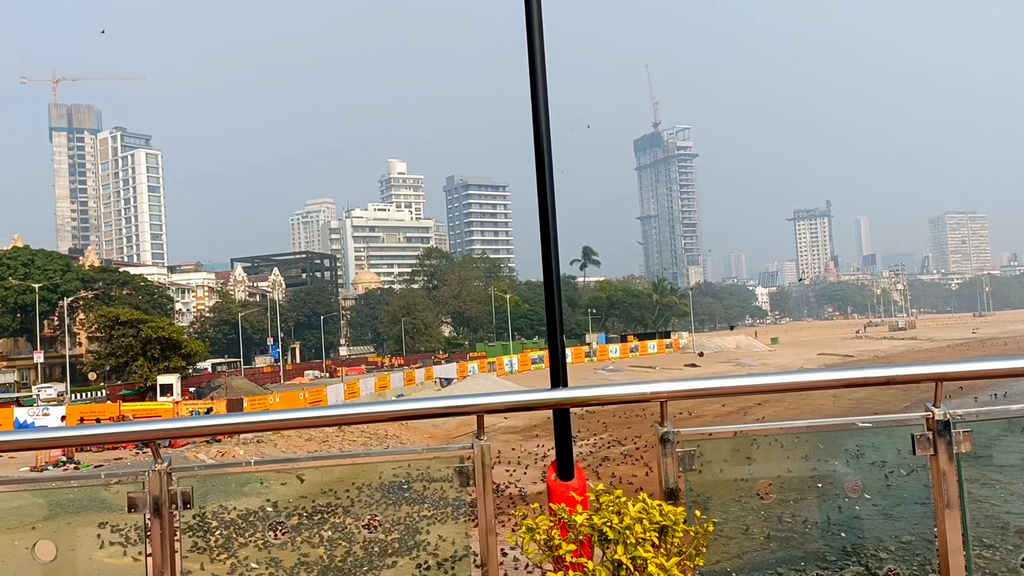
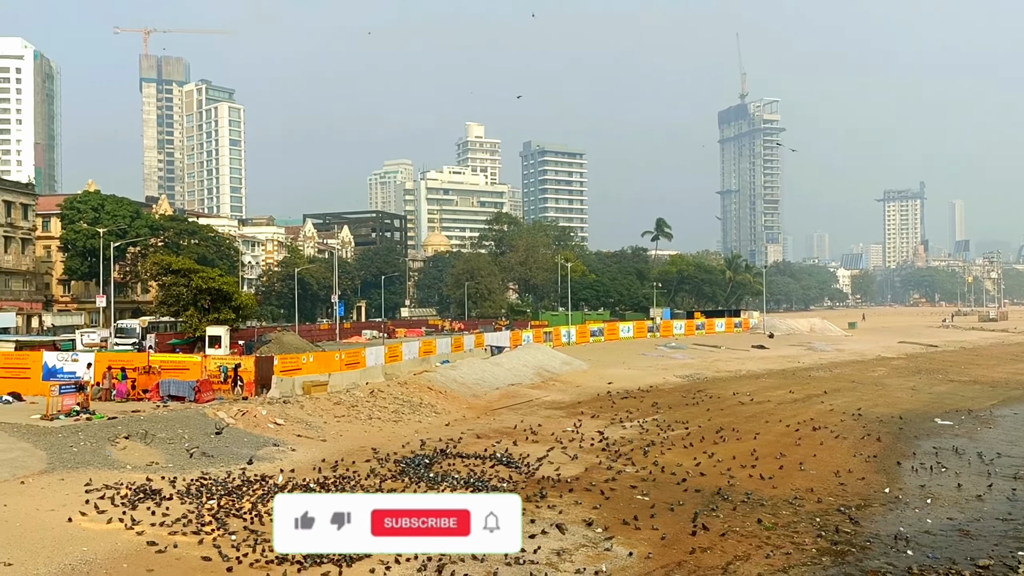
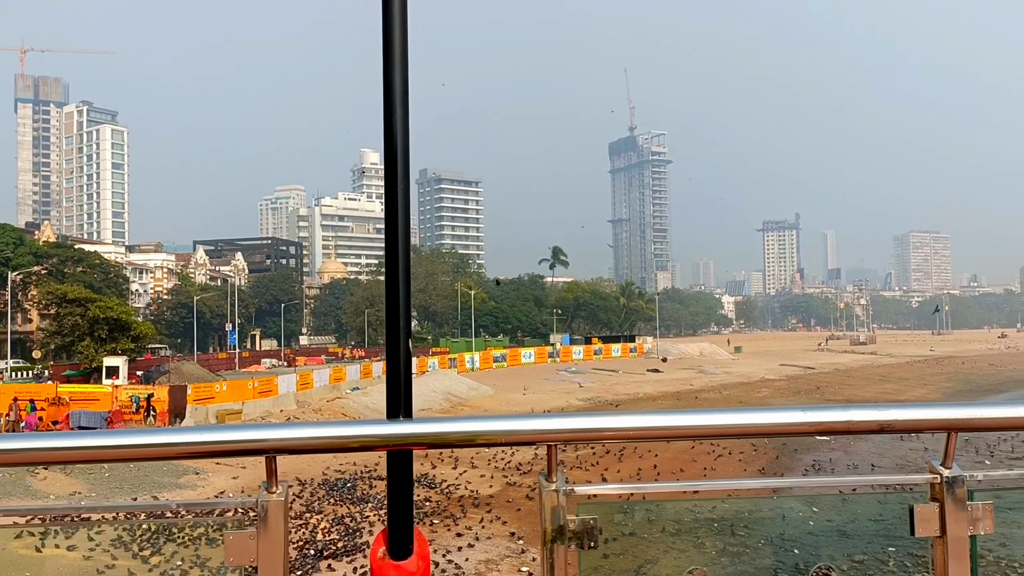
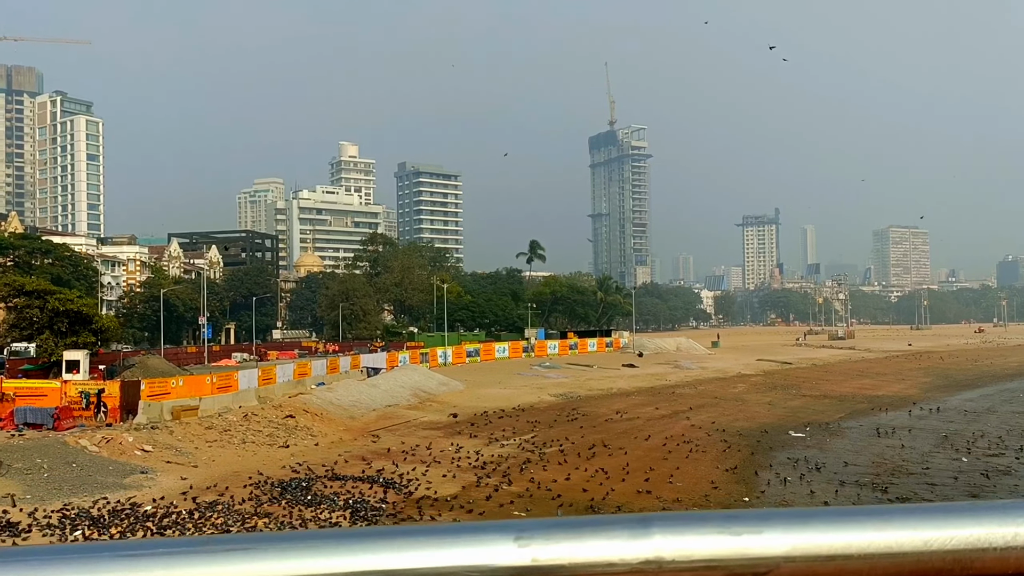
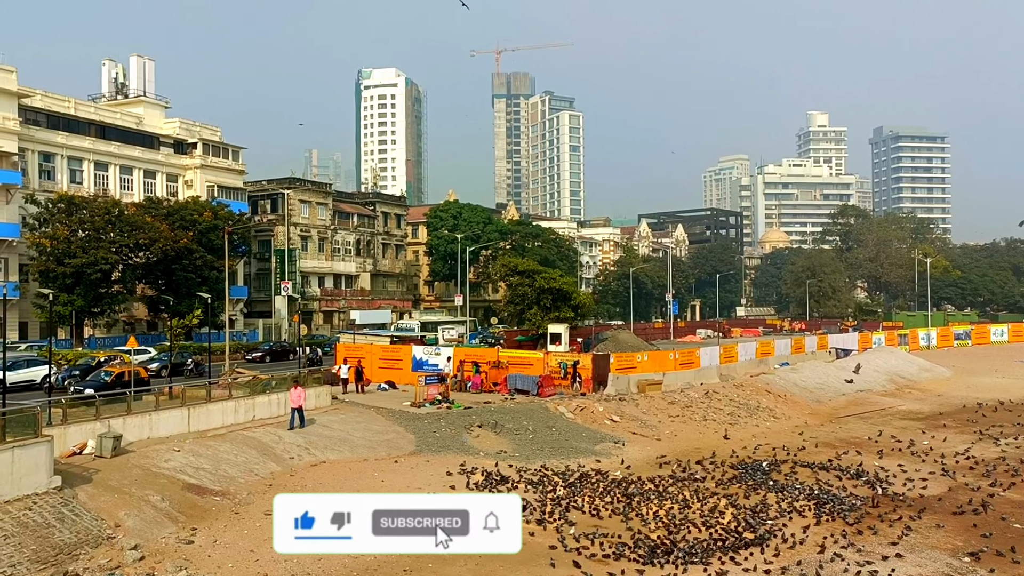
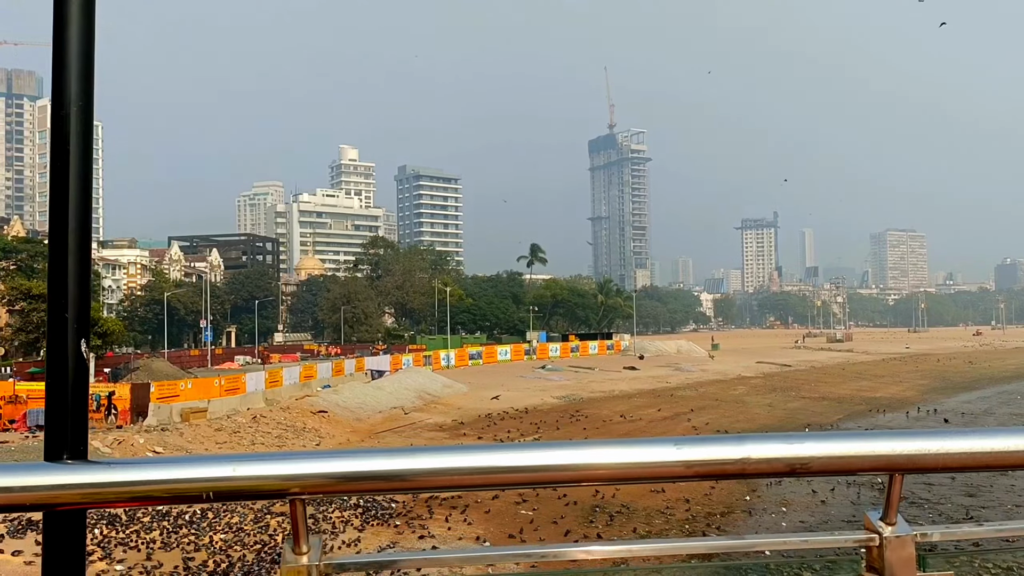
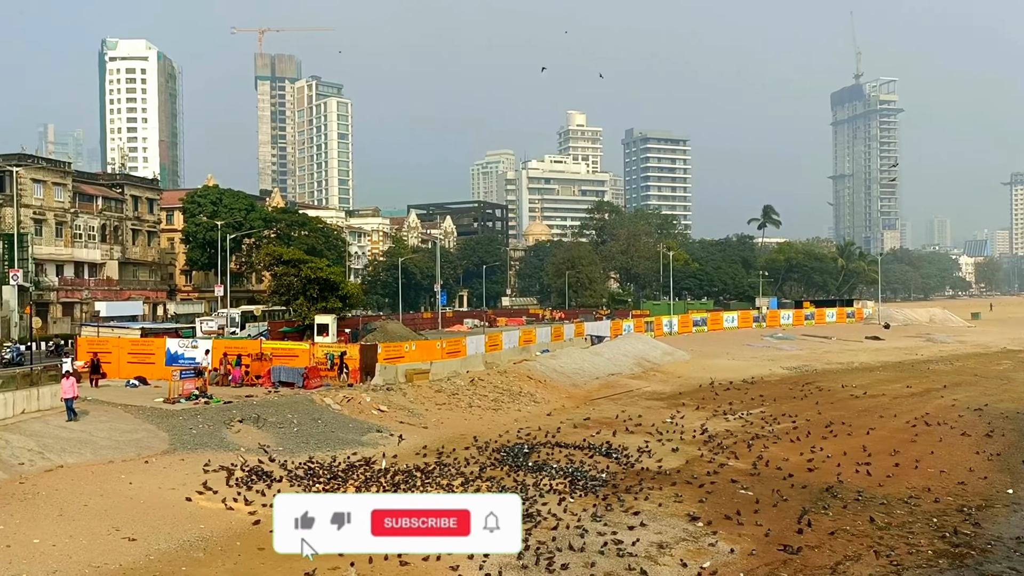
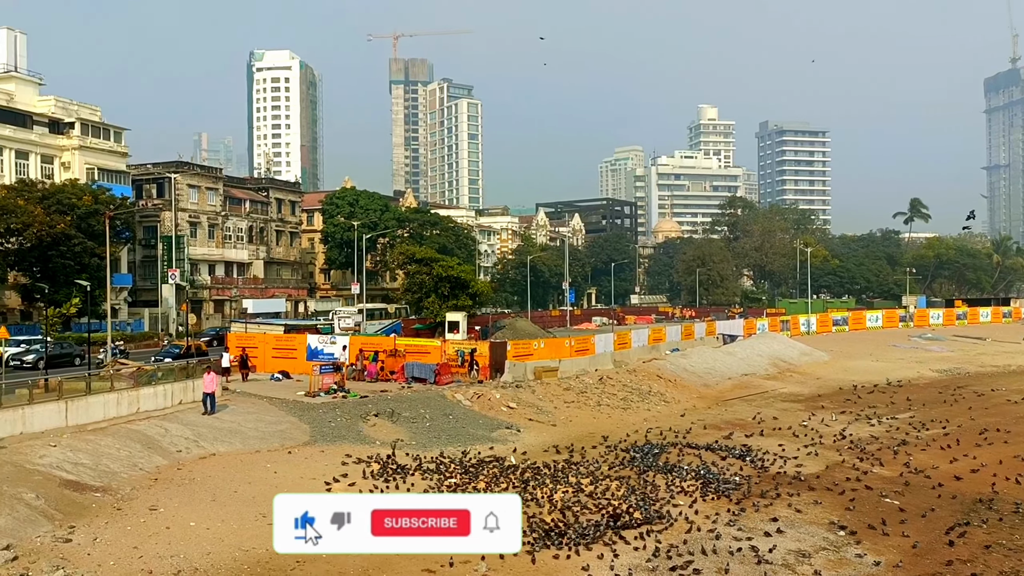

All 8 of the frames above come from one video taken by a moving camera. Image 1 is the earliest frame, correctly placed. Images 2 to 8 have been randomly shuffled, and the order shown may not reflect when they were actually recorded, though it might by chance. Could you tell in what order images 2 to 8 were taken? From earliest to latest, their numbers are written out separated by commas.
3, 6, 4, 2, 7, 8, 5
